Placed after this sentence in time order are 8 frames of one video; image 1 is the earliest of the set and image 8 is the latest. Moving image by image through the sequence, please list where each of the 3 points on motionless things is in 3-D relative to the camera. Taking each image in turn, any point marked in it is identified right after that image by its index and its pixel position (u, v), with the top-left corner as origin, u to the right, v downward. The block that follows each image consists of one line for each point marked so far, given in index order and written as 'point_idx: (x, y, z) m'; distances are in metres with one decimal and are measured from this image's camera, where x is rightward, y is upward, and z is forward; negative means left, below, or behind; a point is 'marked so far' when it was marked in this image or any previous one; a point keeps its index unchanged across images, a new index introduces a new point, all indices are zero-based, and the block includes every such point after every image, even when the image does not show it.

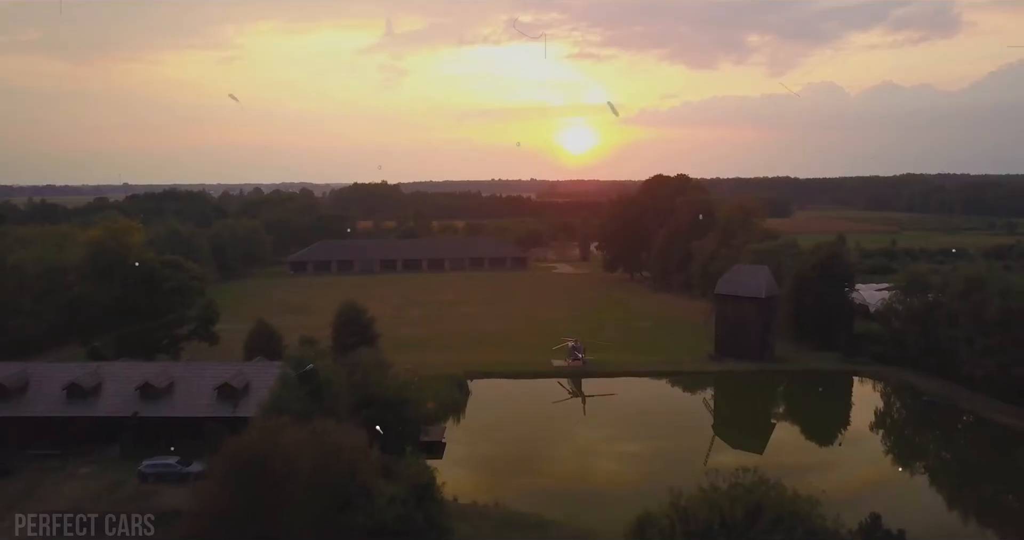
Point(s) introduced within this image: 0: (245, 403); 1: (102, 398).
0: (-7.1, -3.5, +19.2) m
1: (-11.2, -3.5, +19.6) m
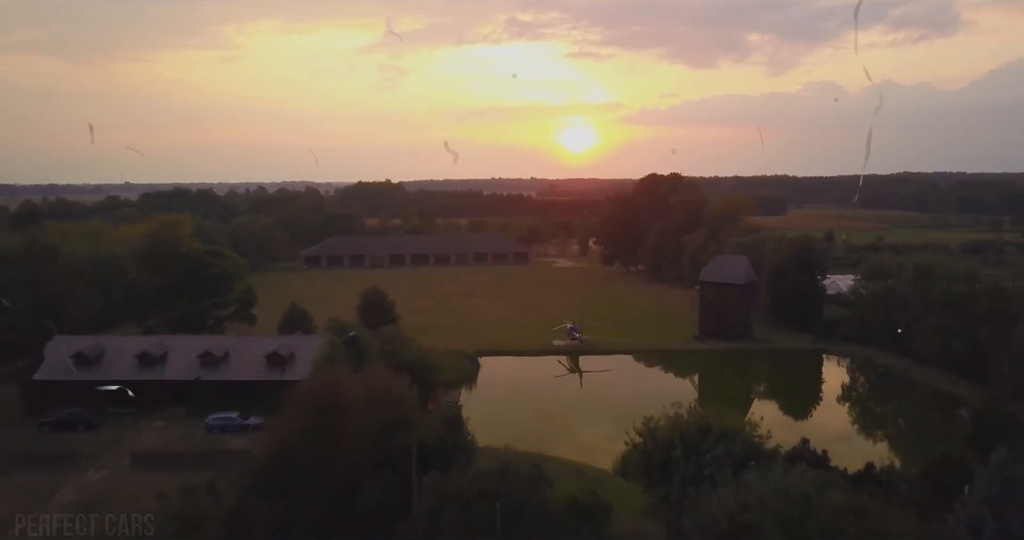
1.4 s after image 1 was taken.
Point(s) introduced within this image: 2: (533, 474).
0: (-6.9, -3.1, +22.5) m
1: (-11.0, -3.0, +23.0) m
2: (+0.3, -3.6, +12.9) m
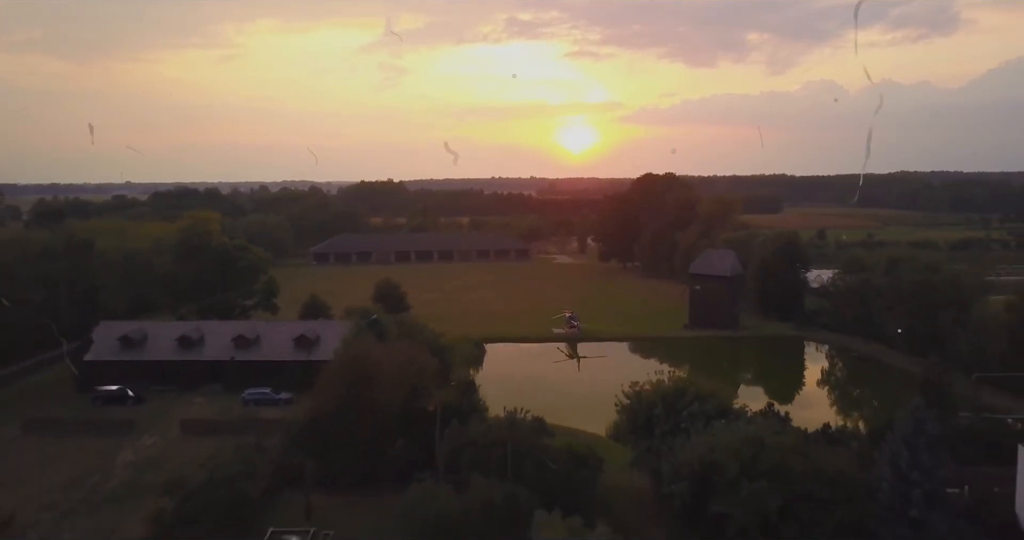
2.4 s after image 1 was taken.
0: (-6.8, -2.8, +25.0) m
1: (-10.9, -2.7, +25.4) m
2: (+0.5, -3.3, +15.4) m
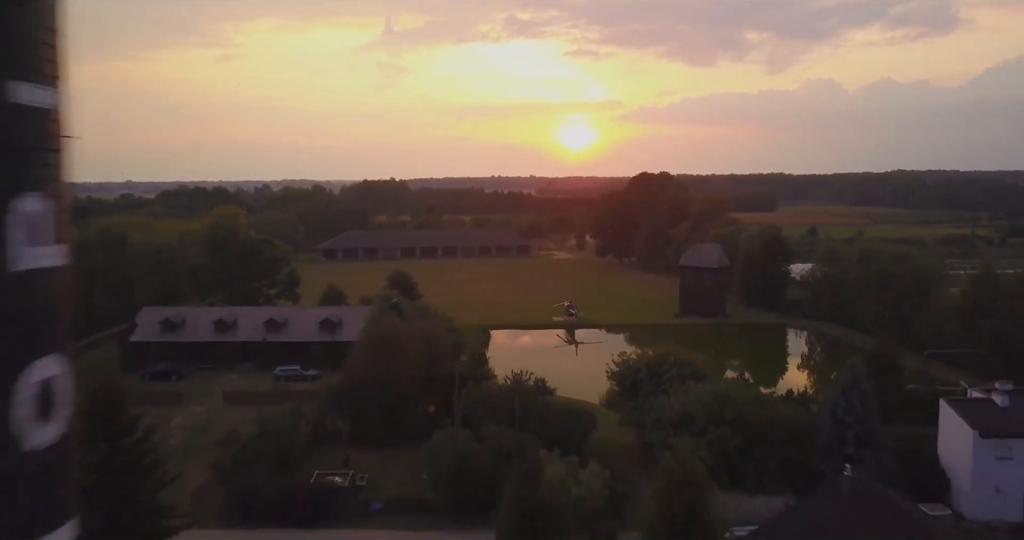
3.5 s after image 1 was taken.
0: (-6.6, -2.4, +27.7) m
1: (-10.7, -2.3, +28.2) m
2: (+0.7, -2.9, +18.1) m
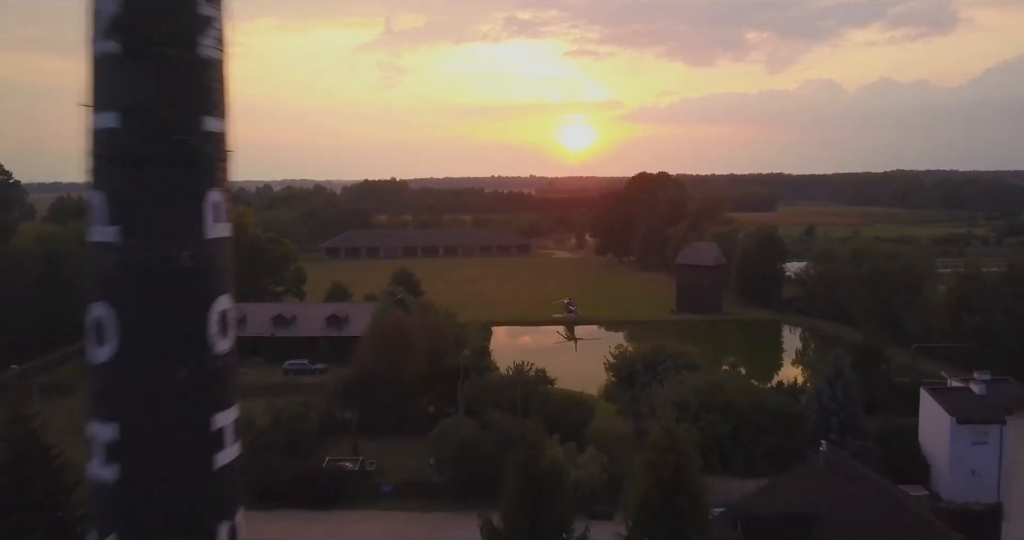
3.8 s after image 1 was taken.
0: (-6.6, -2.3, +28.6) m
1: (-10.7, -2.2, +29.0) m
2: (+0.7, -2.8, +19.0) m
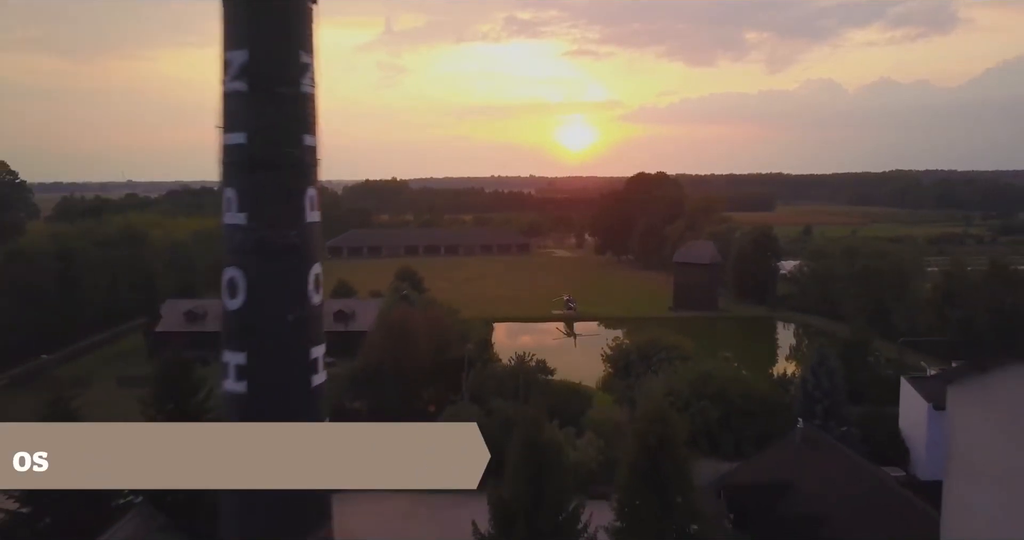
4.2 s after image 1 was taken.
0: (-6.5, -2.1, +29.6) m
1: (-10.6, -2.1, +30.0) m
2: (+0.8, -2.7, +19.9) m
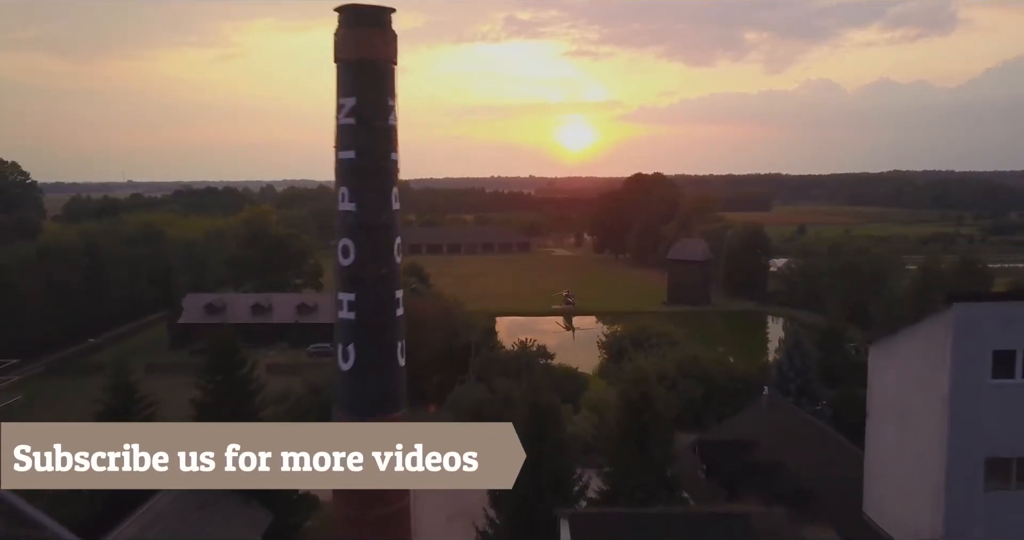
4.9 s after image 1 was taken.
0: (-6.4, -1.9, +31.4) m
1: (-10.5, -1.9, +31.8) m
2: (+0.8, -2.5, +21.7) m
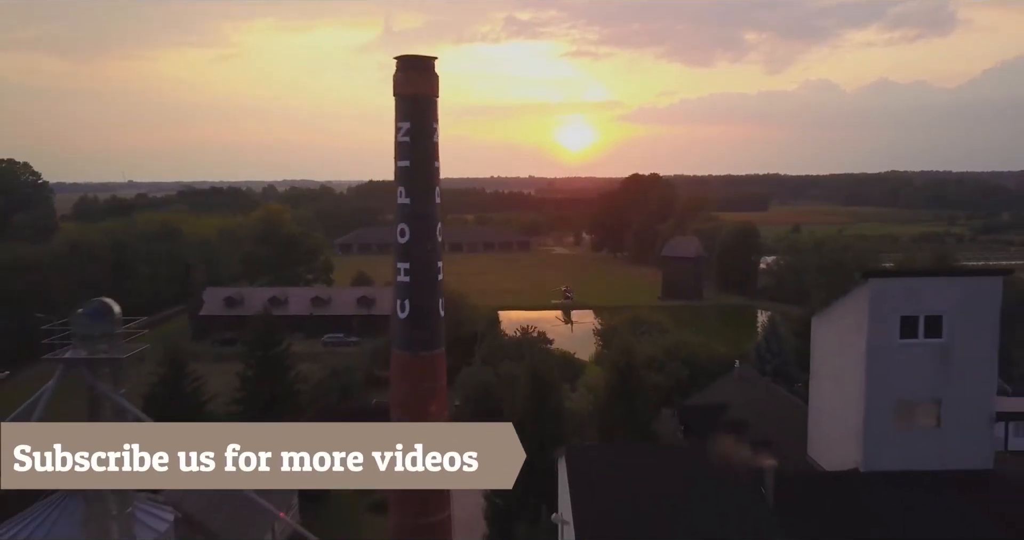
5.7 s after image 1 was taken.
0: (-6.4, -1.7, +33.3) m
1: (-10.4, -1.6, +33.7) m
2: (+0.9, -2.3, +23.7) m
